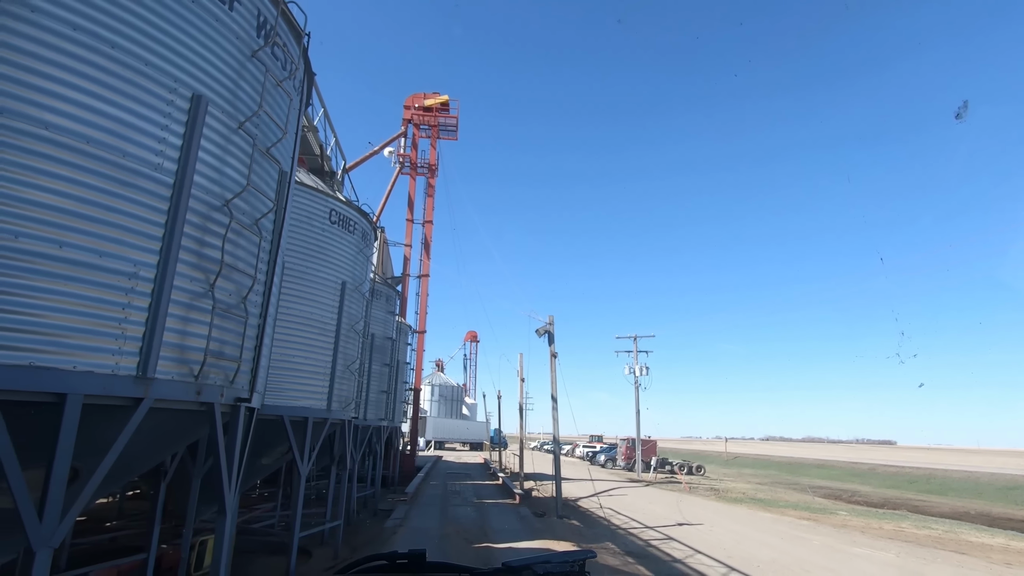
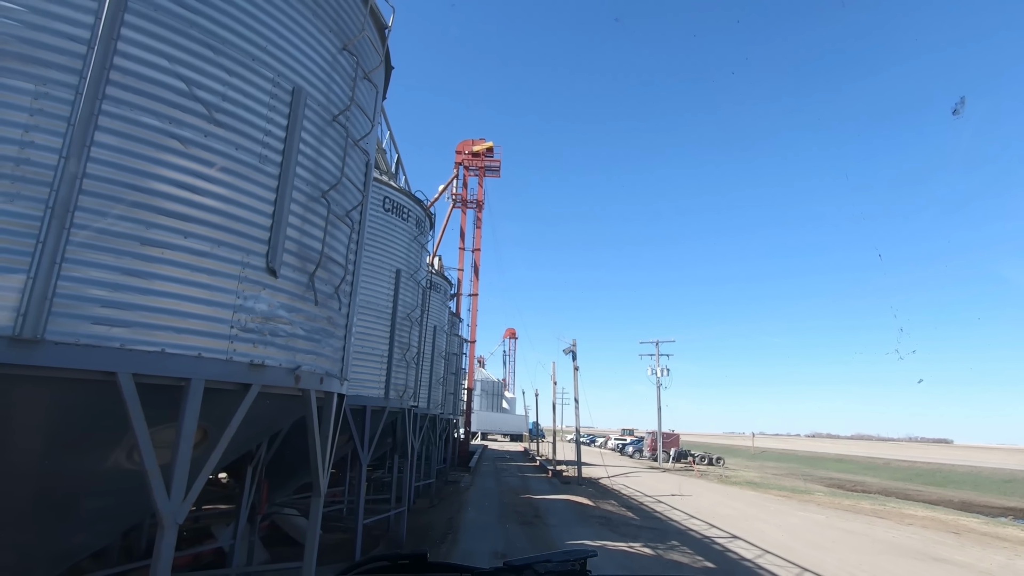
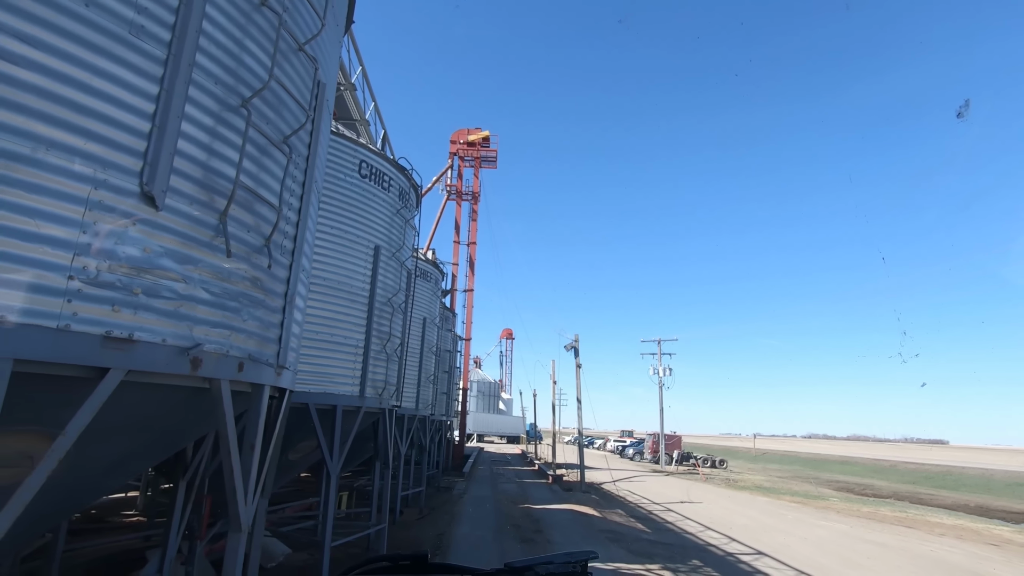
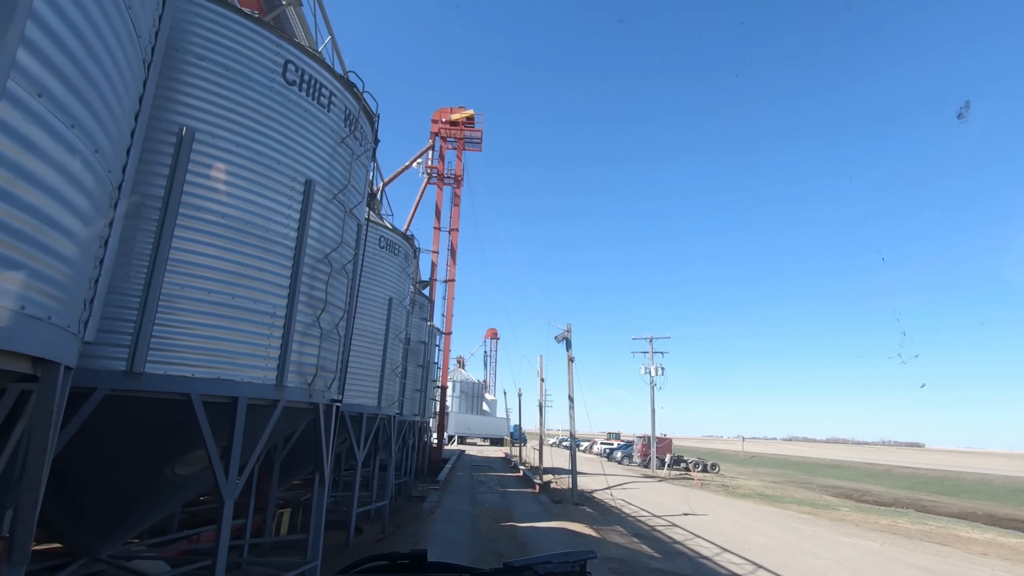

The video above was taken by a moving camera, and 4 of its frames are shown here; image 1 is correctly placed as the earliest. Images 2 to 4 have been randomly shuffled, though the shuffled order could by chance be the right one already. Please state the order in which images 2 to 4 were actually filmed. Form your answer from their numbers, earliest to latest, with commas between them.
4, 3, 2
